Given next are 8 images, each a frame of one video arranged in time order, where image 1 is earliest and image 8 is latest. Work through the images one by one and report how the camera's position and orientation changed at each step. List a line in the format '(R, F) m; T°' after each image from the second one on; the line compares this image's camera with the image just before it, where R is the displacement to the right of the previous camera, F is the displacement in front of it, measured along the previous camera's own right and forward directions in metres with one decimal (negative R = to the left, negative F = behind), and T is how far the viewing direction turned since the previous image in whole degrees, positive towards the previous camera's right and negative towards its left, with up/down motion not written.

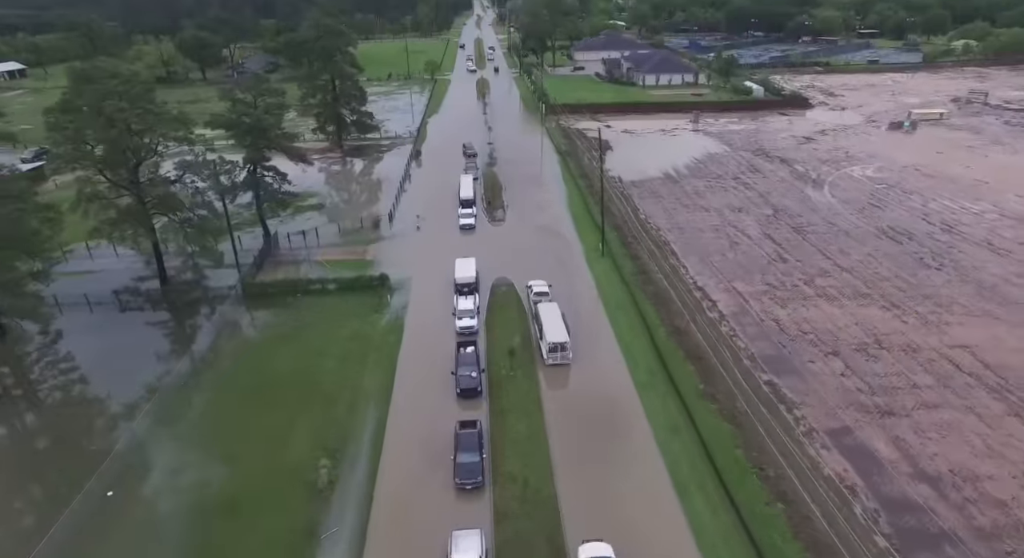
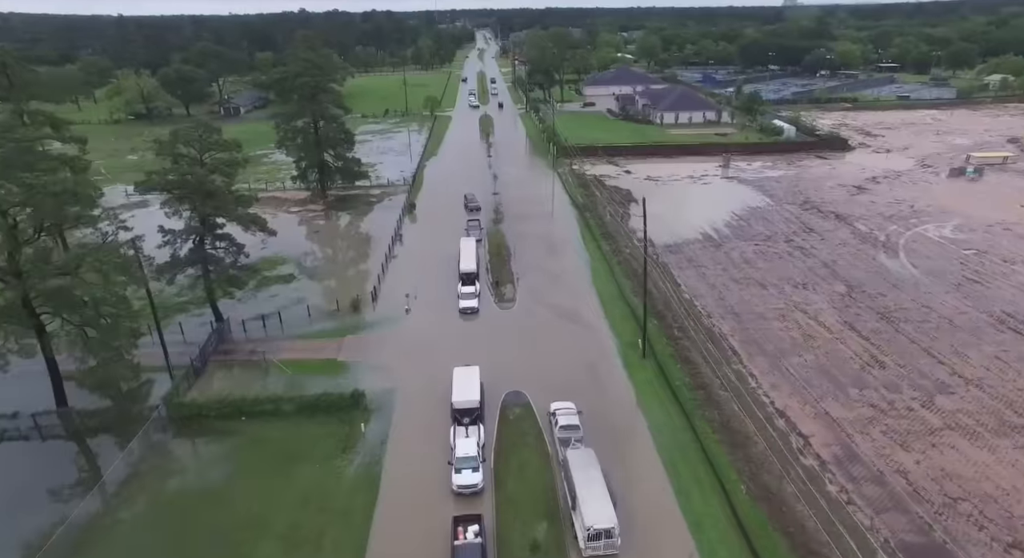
(-0.4, +6.2) m; 0°
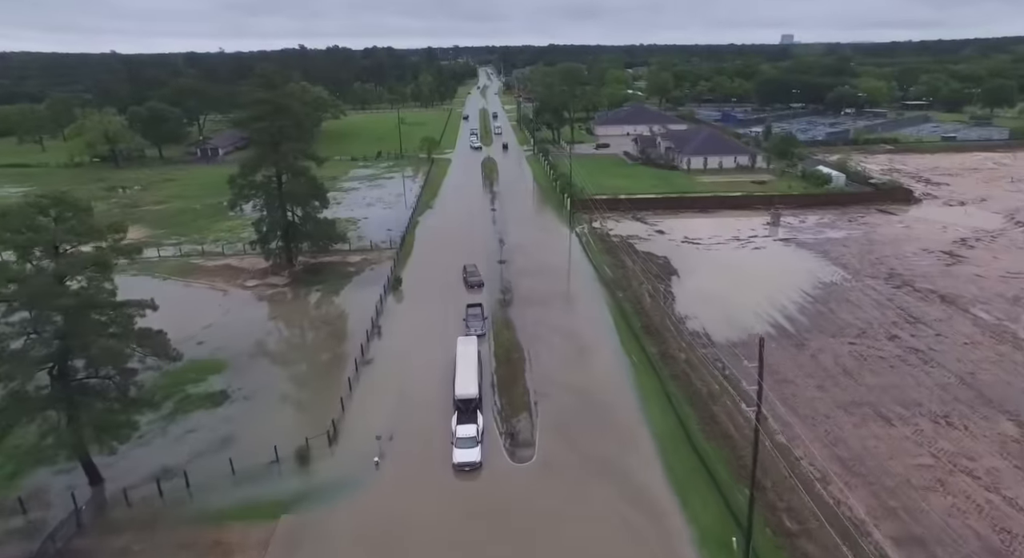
(-0.5, +8.0) m; 0°
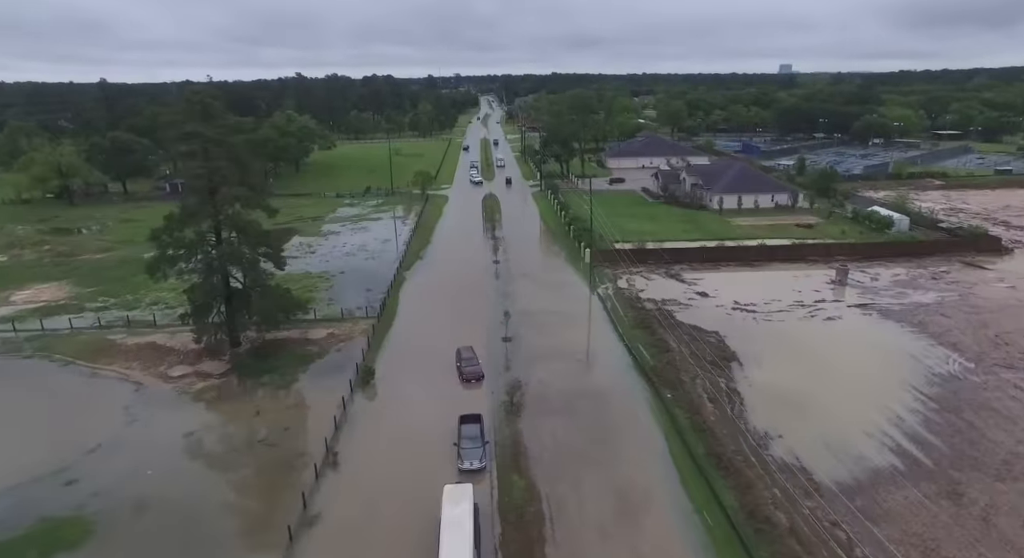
(-0.3, +7.8) m; 0°
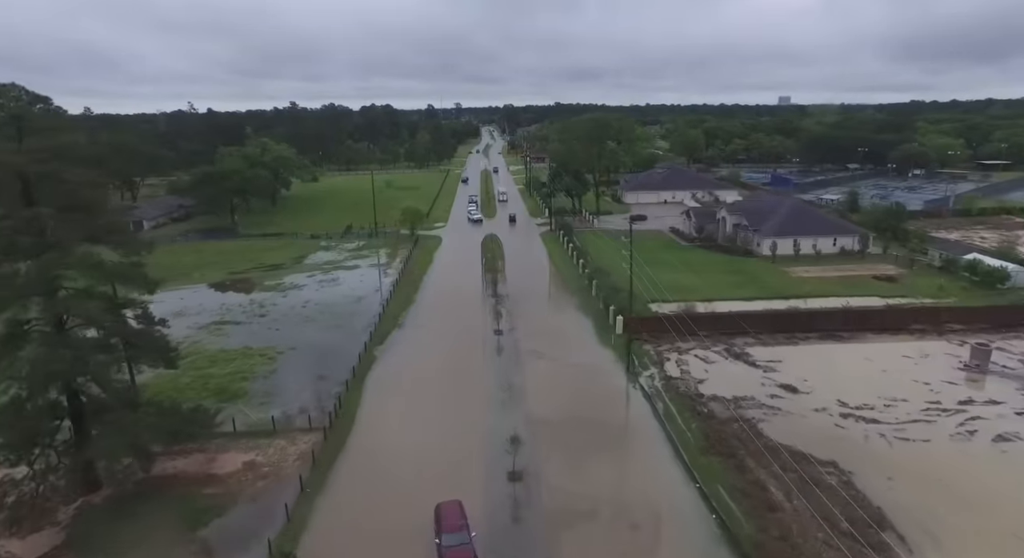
(-0.3, +9.5) m; 0°
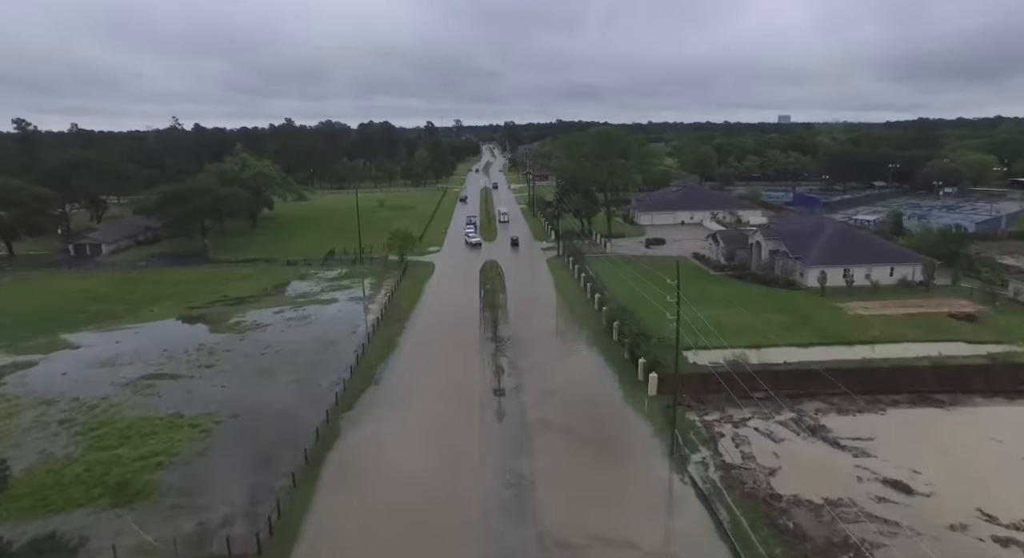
(-0.1, +6.3) m; 0°
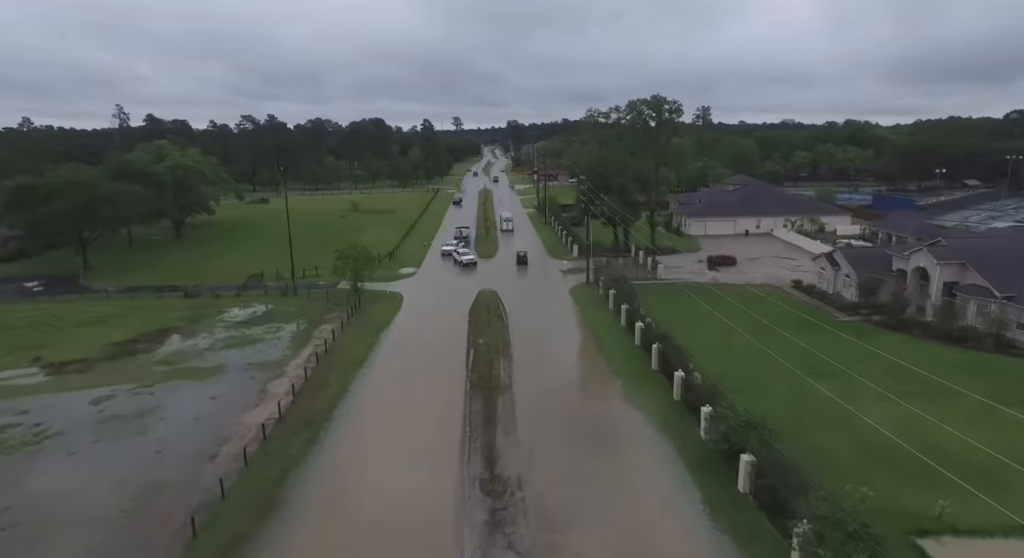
(-0.3, +16.3) m; 0°
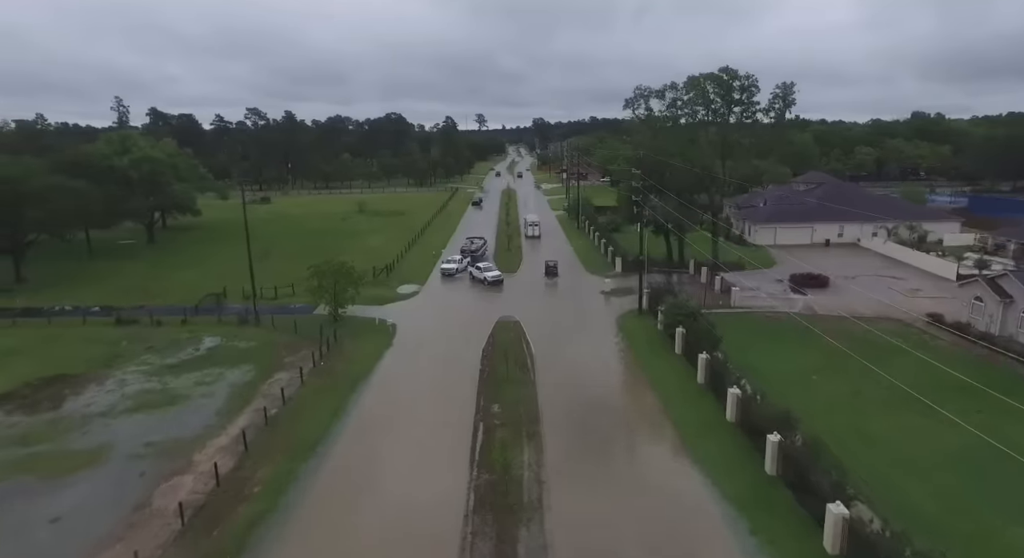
(-0.1, +8.3) m; -2°
